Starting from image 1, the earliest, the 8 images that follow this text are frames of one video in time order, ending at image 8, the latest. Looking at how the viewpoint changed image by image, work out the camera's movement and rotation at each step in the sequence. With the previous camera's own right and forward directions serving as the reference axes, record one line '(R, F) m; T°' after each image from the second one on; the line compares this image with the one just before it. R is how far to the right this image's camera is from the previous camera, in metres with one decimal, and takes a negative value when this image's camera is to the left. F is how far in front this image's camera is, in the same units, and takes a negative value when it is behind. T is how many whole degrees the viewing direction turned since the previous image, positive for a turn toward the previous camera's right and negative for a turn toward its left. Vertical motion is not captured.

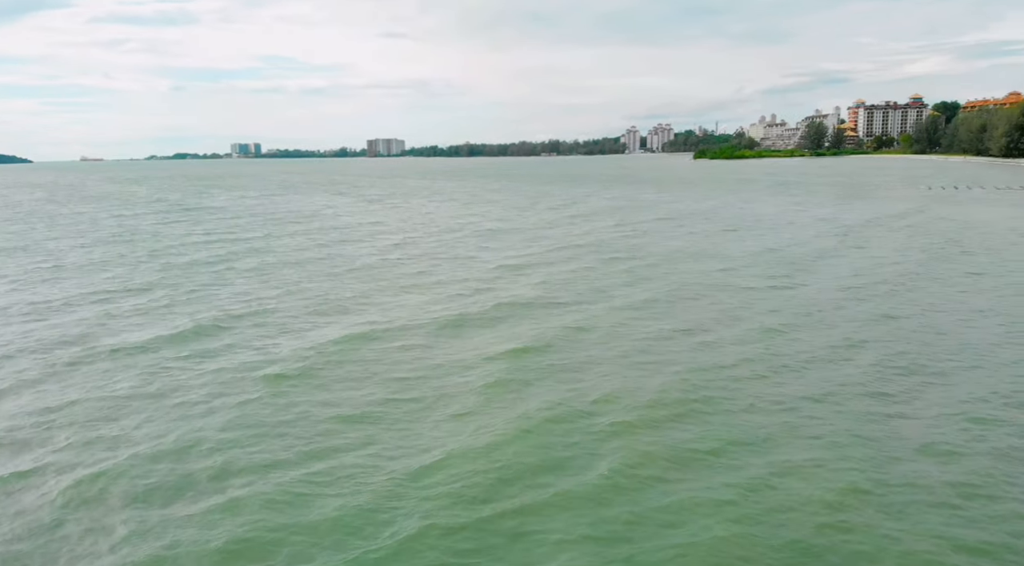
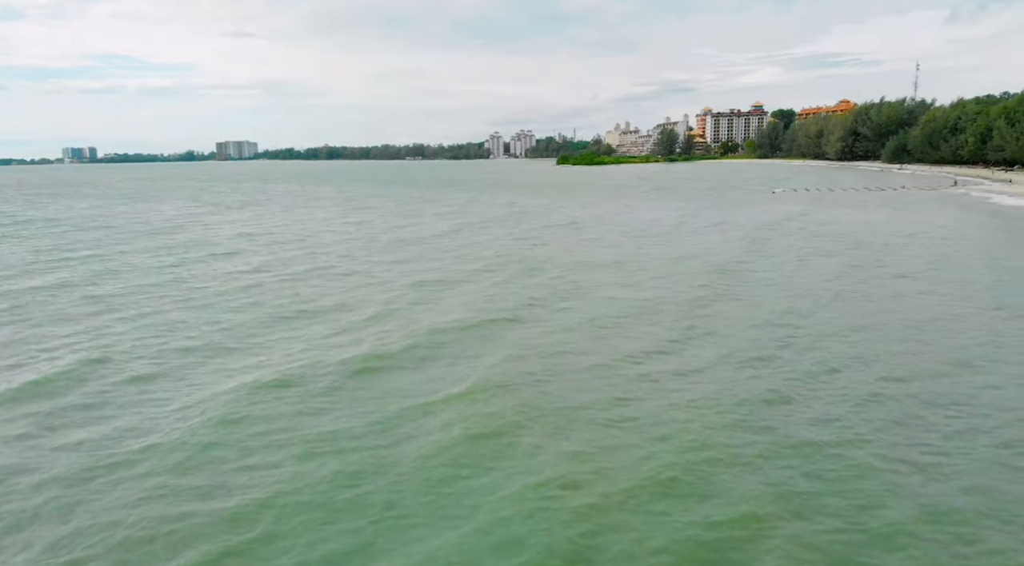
(-1.5, +4.1) m; +10°
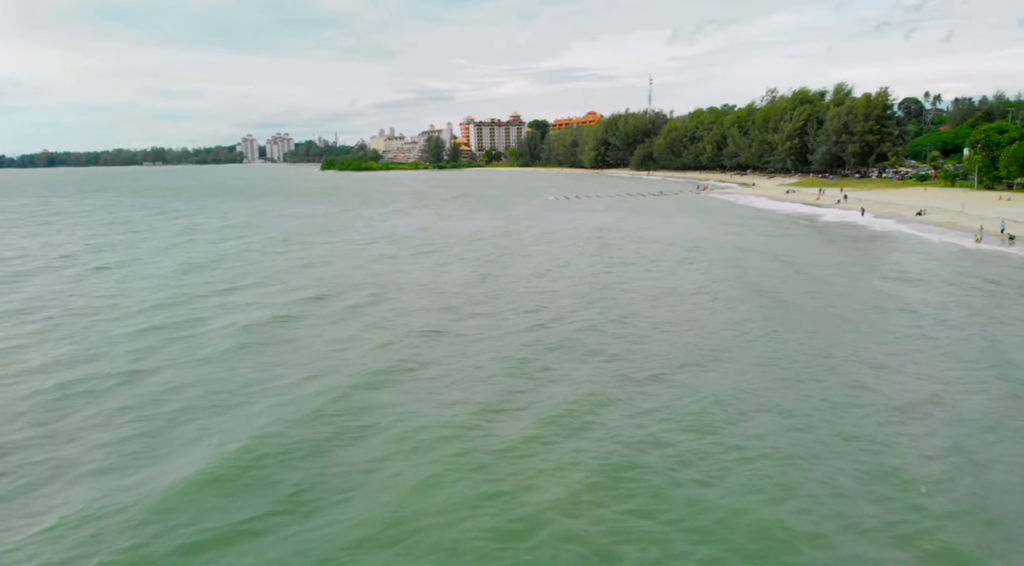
(-1.9, +5.3) m; +18°
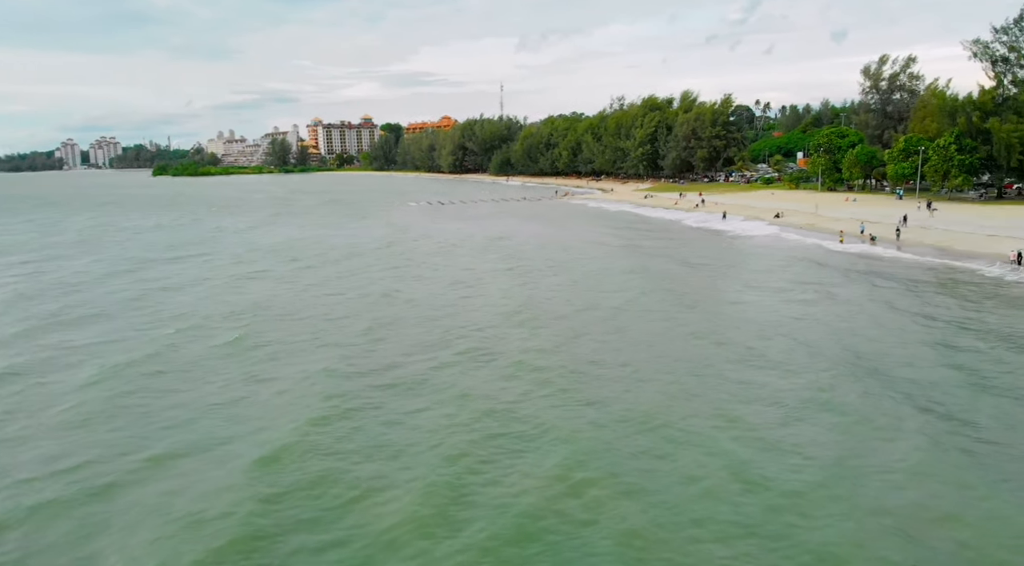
(-1.1, +2.2) m; +11°
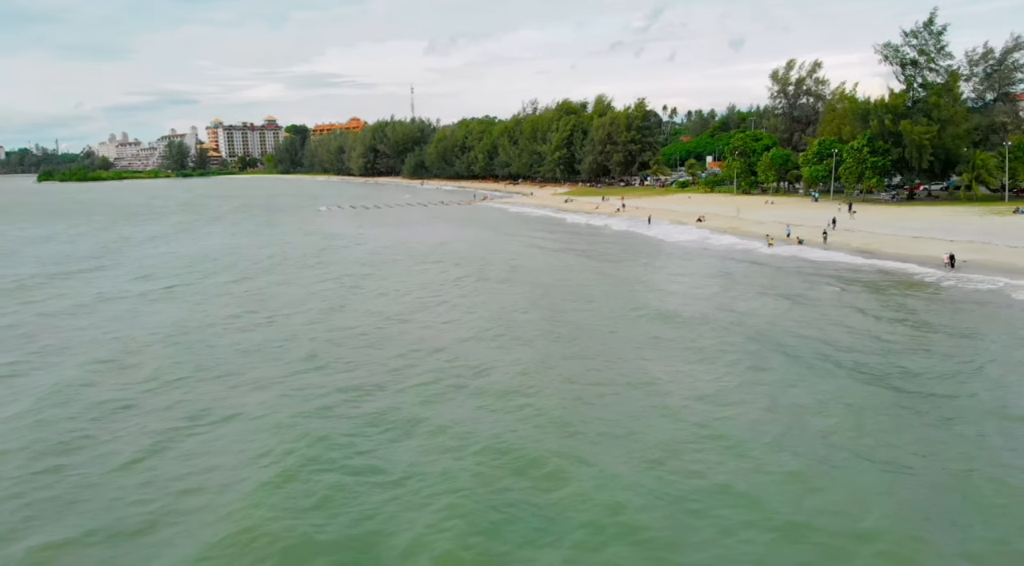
(-0.7, +1.6) m; +7°
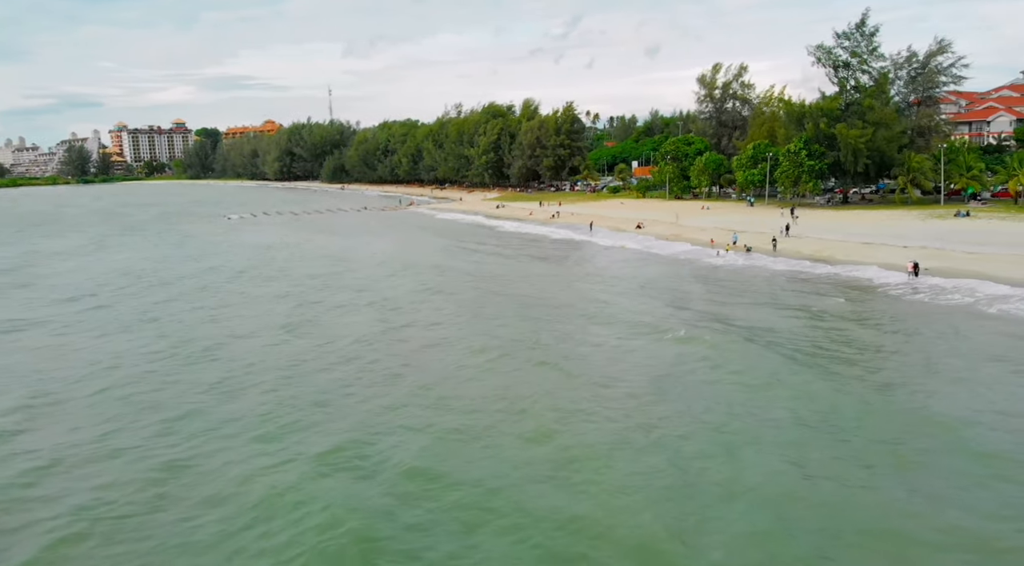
(-0.7, +2.6) m; +6°
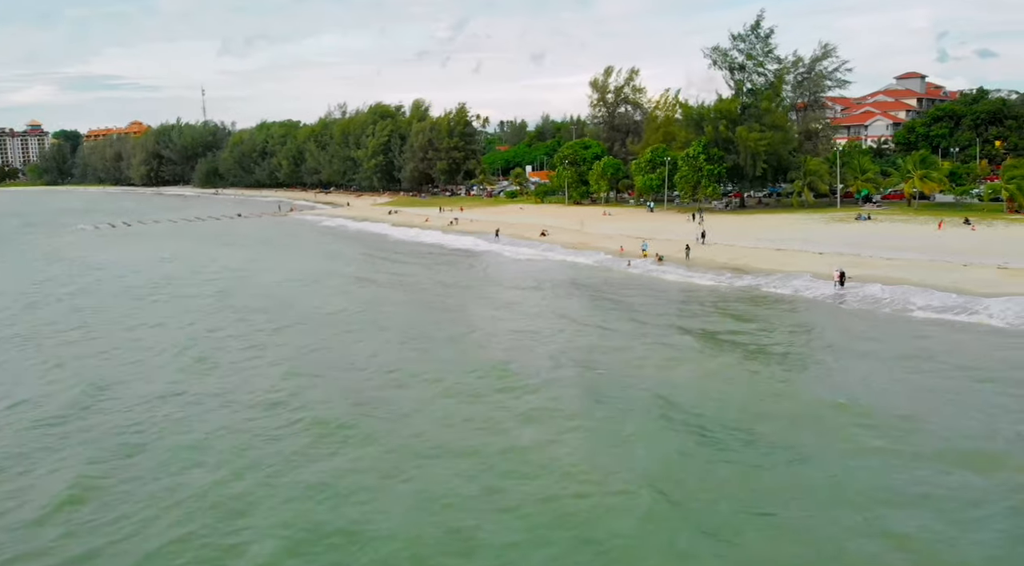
(-0.2, +3.2) m; +9°
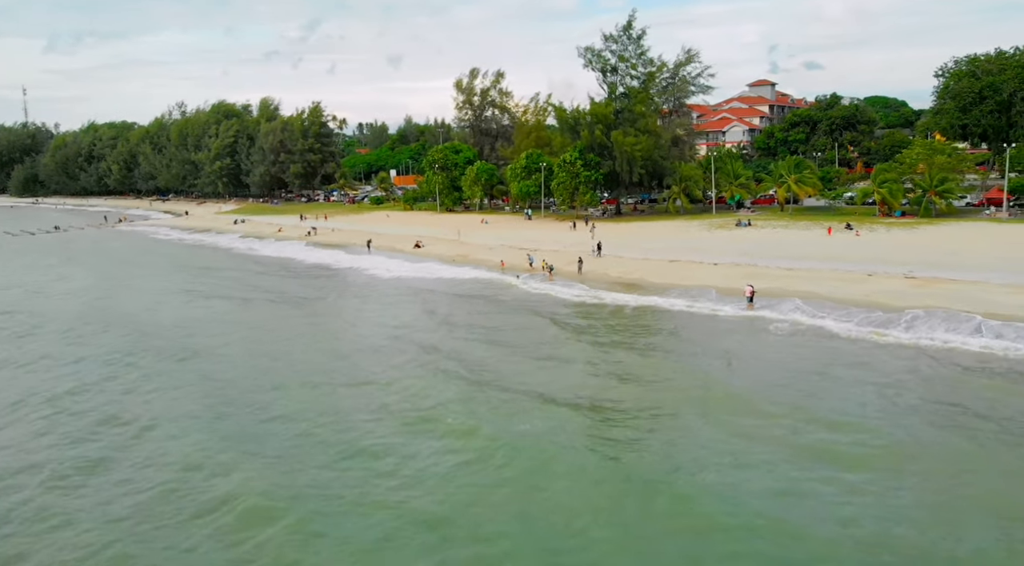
(-0.3, +3.3) m; +11°
